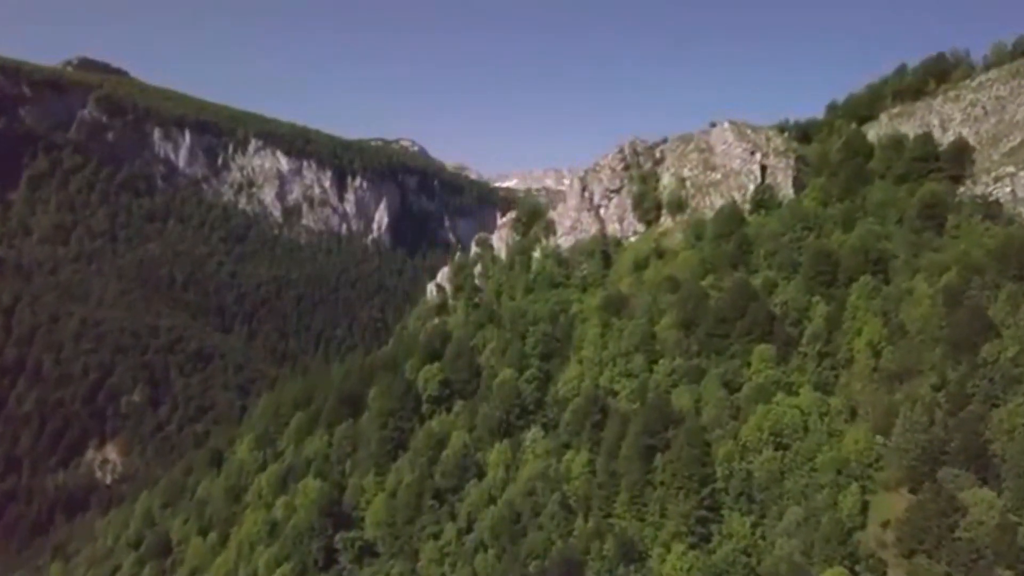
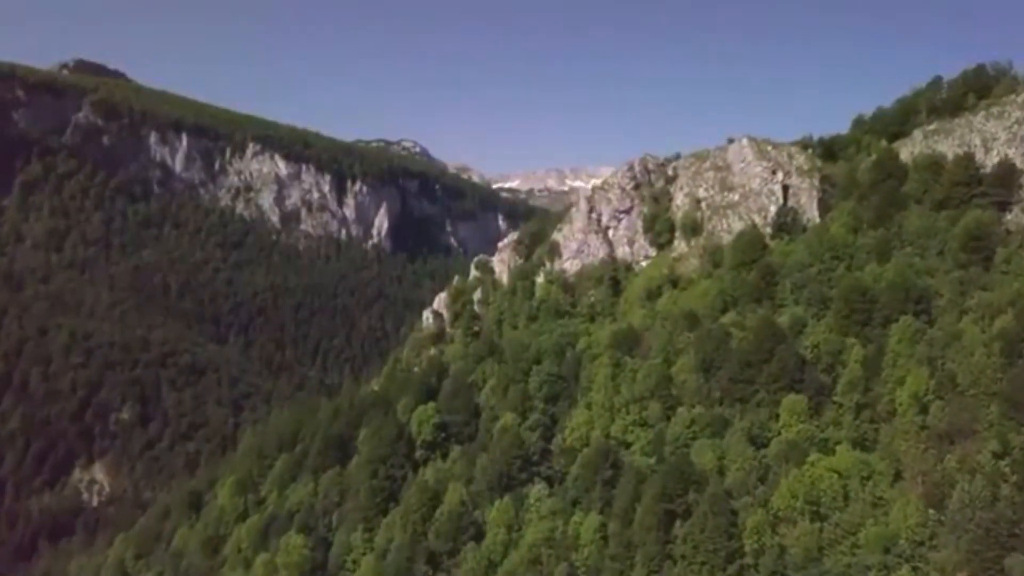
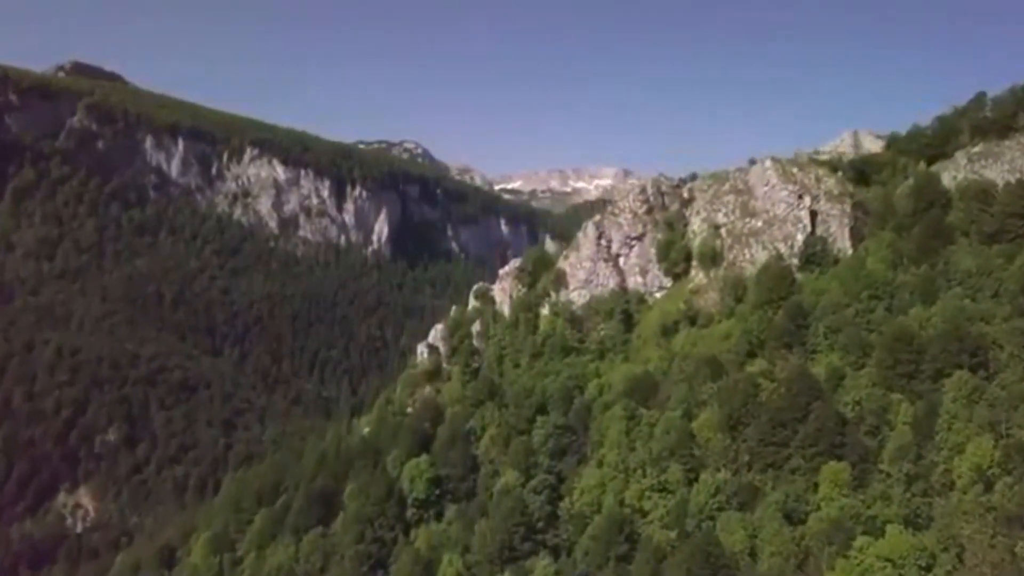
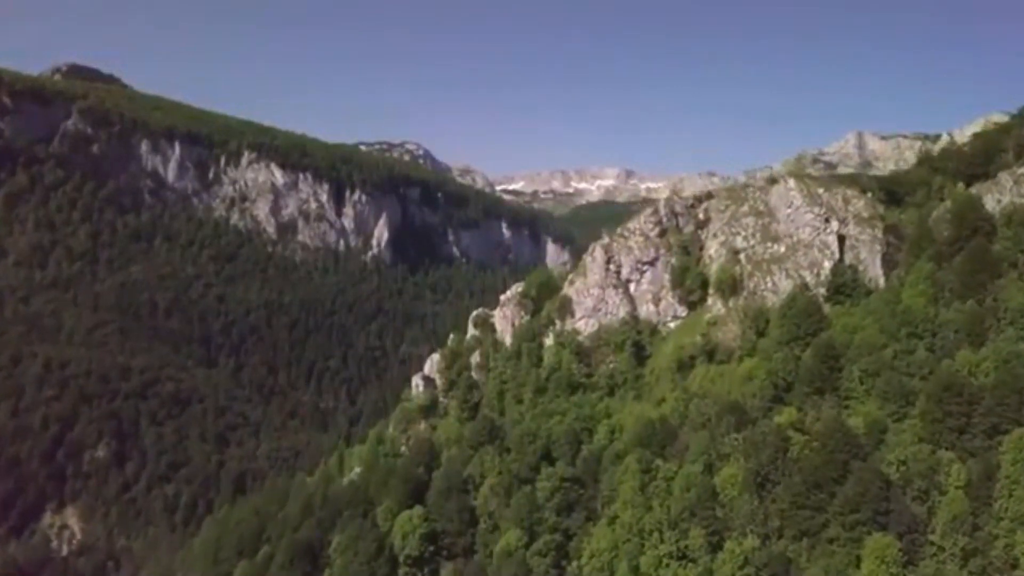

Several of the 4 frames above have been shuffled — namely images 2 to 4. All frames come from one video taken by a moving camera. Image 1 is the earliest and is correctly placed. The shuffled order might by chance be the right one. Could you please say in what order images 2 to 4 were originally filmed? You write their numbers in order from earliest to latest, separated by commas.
2, 3, 4
